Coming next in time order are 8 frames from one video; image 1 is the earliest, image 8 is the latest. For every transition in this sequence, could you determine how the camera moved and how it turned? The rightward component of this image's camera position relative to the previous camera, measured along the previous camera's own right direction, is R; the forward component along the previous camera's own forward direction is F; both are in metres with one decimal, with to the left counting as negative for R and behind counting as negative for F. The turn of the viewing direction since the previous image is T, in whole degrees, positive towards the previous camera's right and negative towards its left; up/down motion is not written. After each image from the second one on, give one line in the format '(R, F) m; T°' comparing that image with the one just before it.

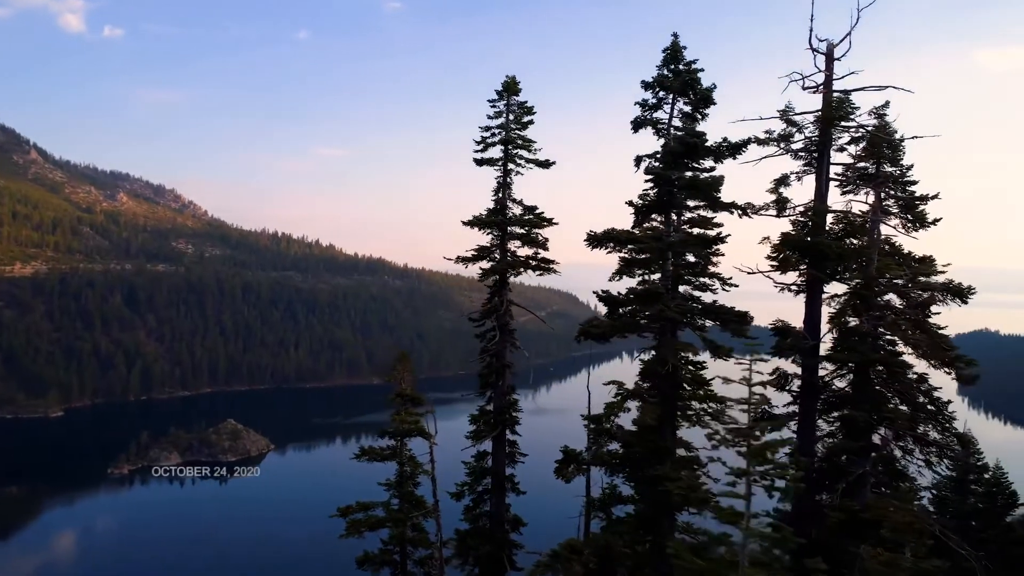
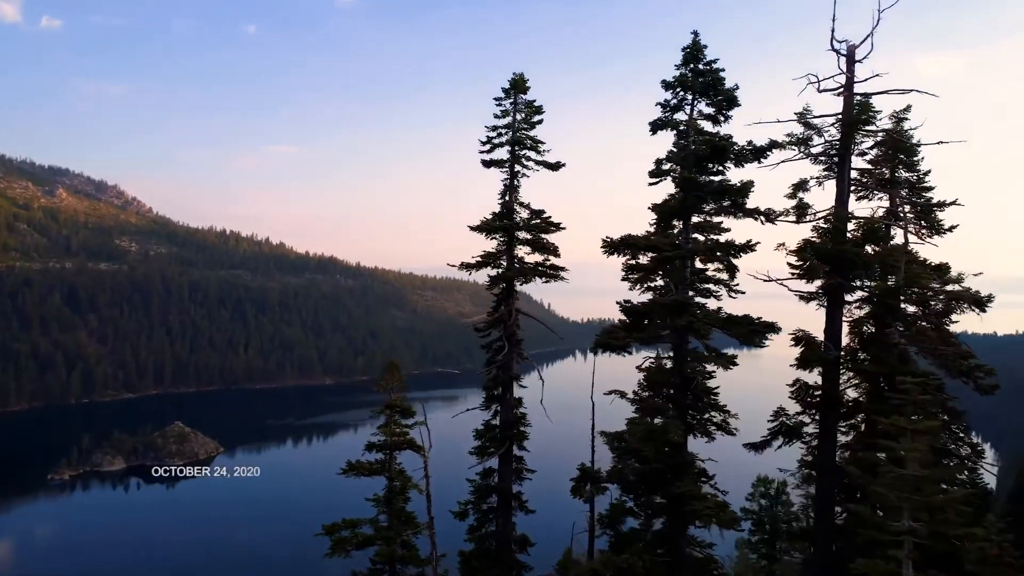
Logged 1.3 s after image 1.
(-0.3, +0.5) m; +1°
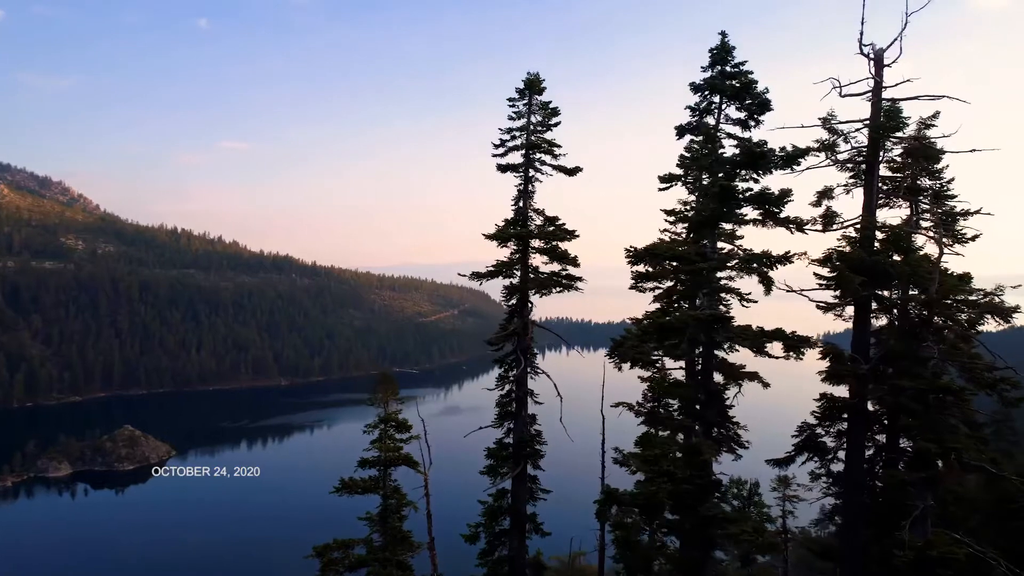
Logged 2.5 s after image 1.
(-0.9, +0.7) m; +3°
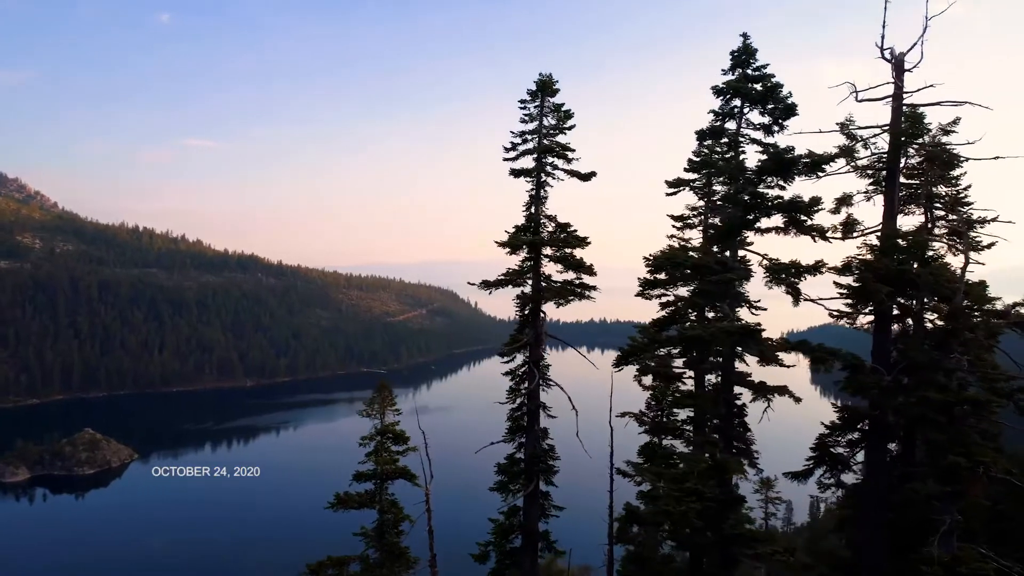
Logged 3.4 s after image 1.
(-0.7, +0.5) m; +2°
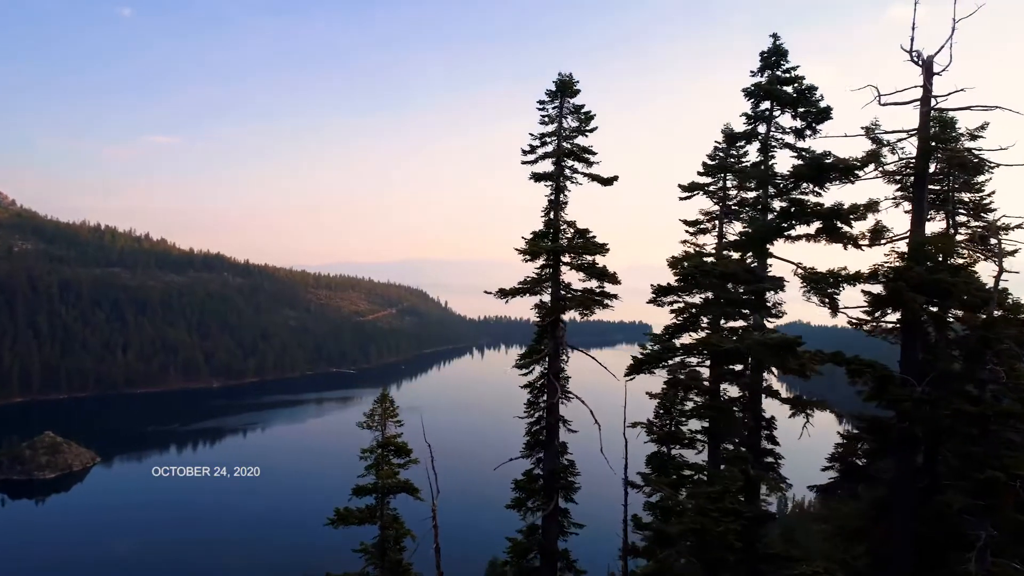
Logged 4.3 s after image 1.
(-0.7, +0.5) m; +2°
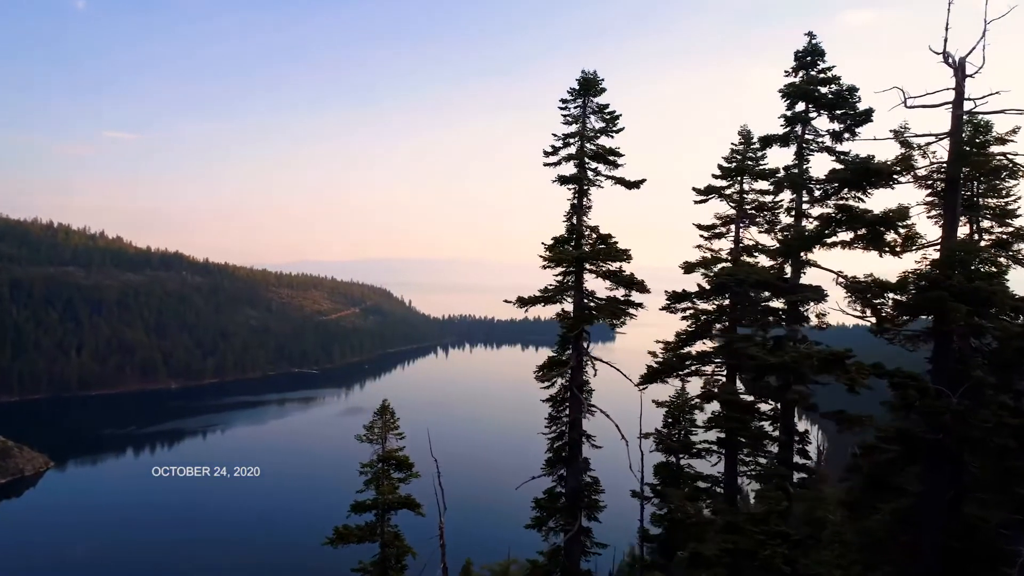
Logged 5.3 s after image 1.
(-0.8, +0.6) m; +2°
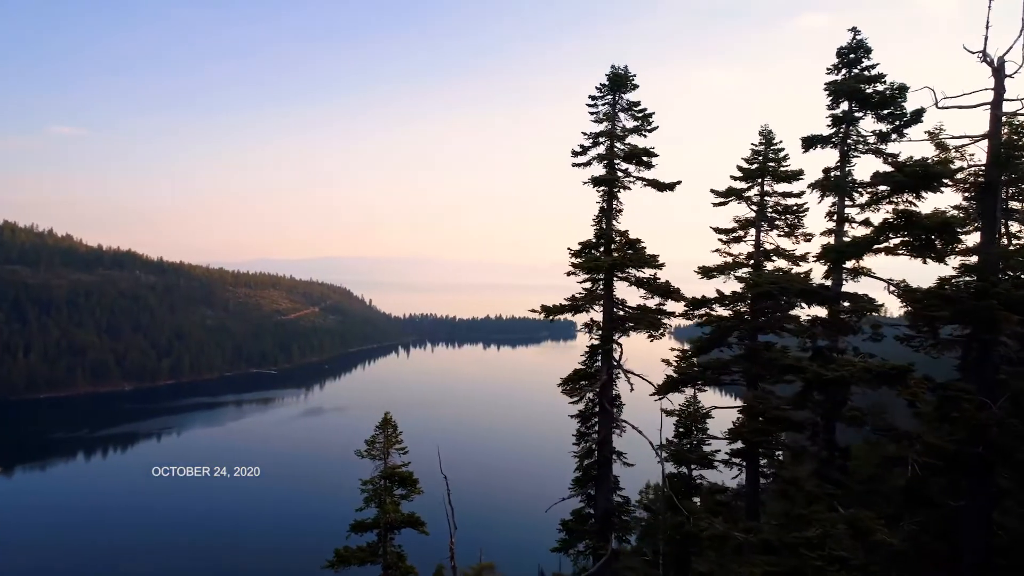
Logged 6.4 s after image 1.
(-0.9, +0.7) m; +3°
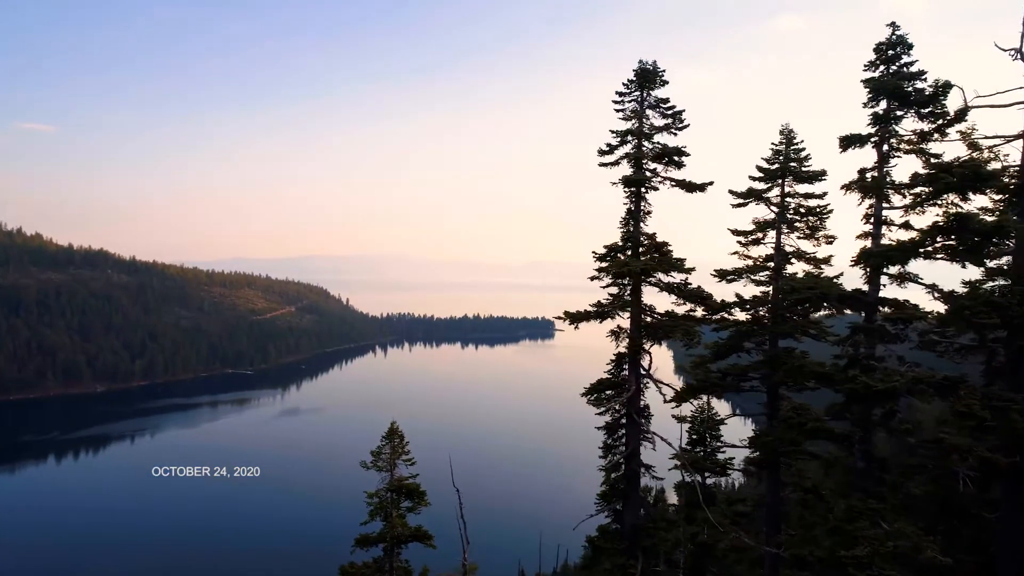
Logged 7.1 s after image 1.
(-0.6, +0.5) m; +1°
